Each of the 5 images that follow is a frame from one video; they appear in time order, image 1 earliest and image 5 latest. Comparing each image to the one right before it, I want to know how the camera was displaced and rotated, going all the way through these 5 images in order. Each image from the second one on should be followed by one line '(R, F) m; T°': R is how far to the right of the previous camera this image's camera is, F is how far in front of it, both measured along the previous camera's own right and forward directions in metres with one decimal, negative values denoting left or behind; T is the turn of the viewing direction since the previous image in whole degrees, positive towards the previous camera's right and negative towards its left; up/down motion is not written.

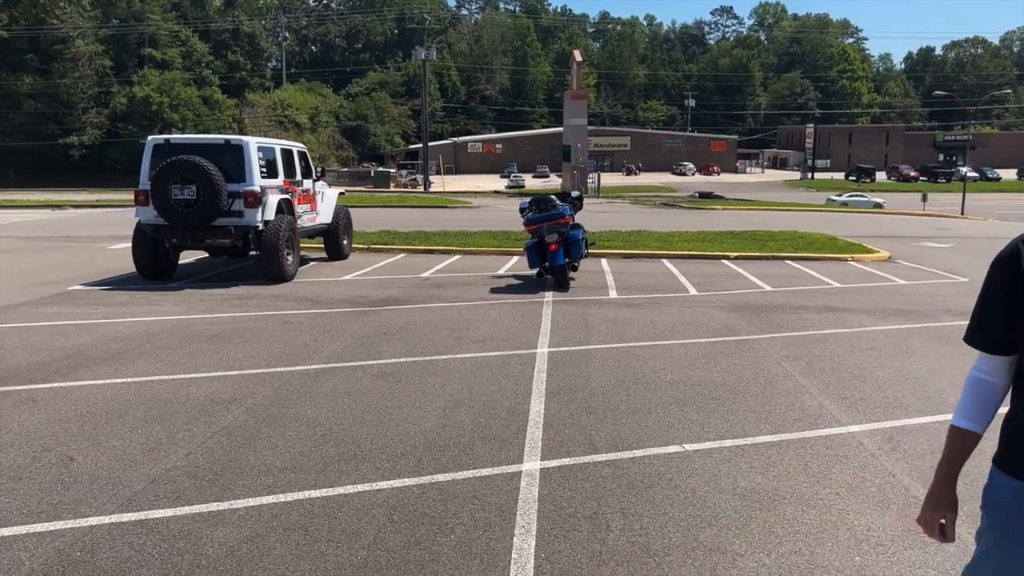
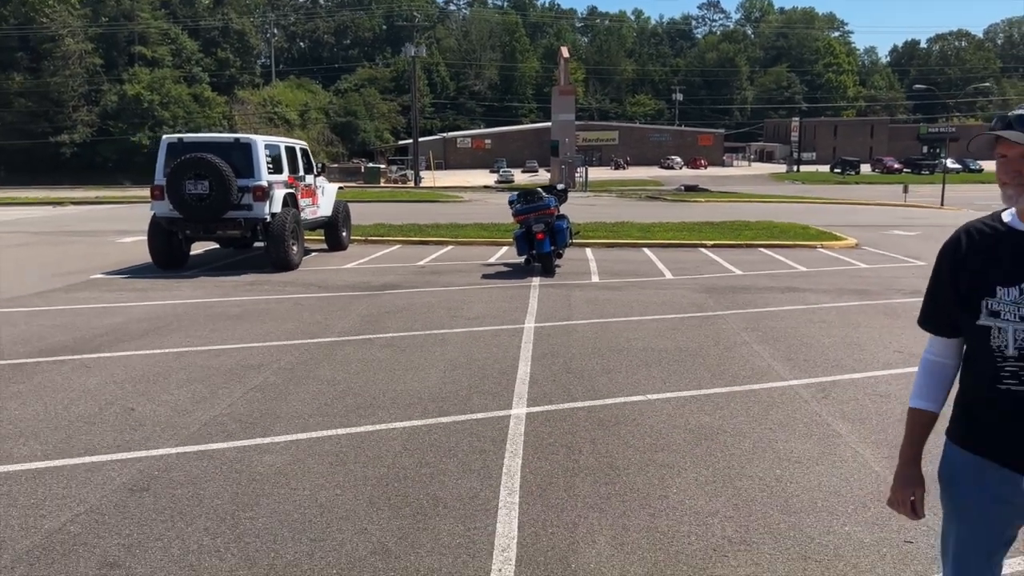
(0.0, -1.0) m; +1°
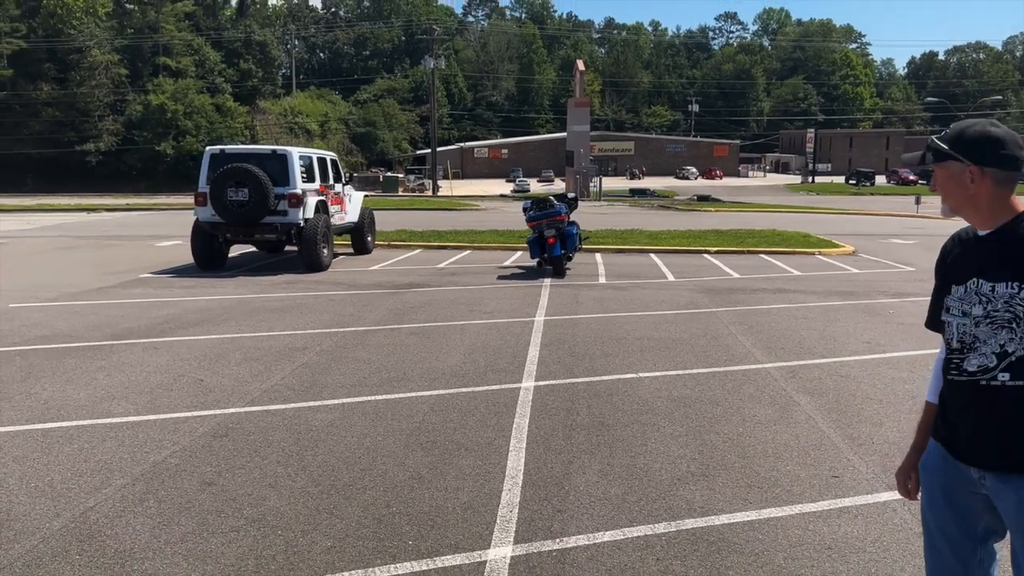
(0.0, -1.1) m; -1°
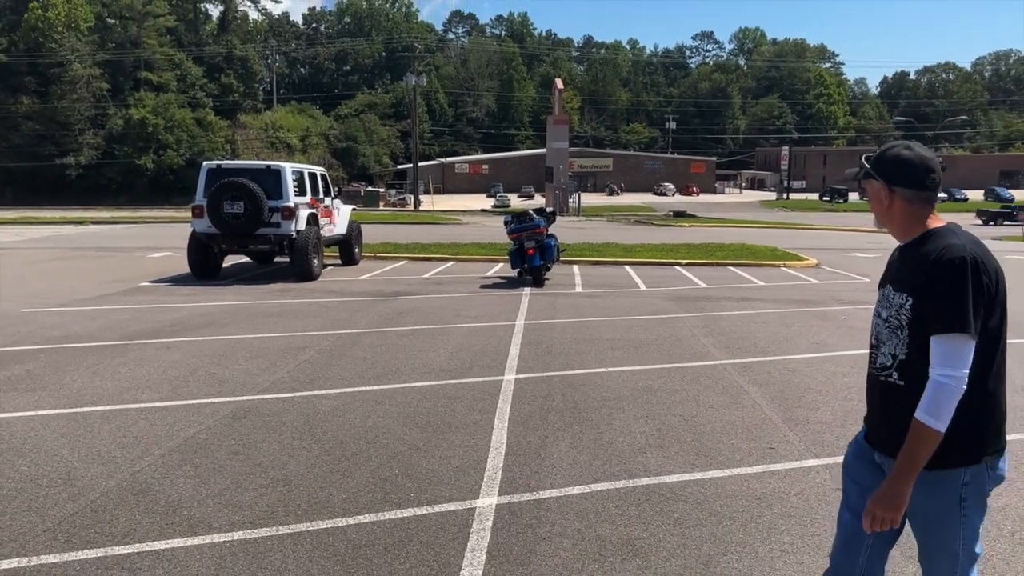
(0.0, -0.9) m; +1°
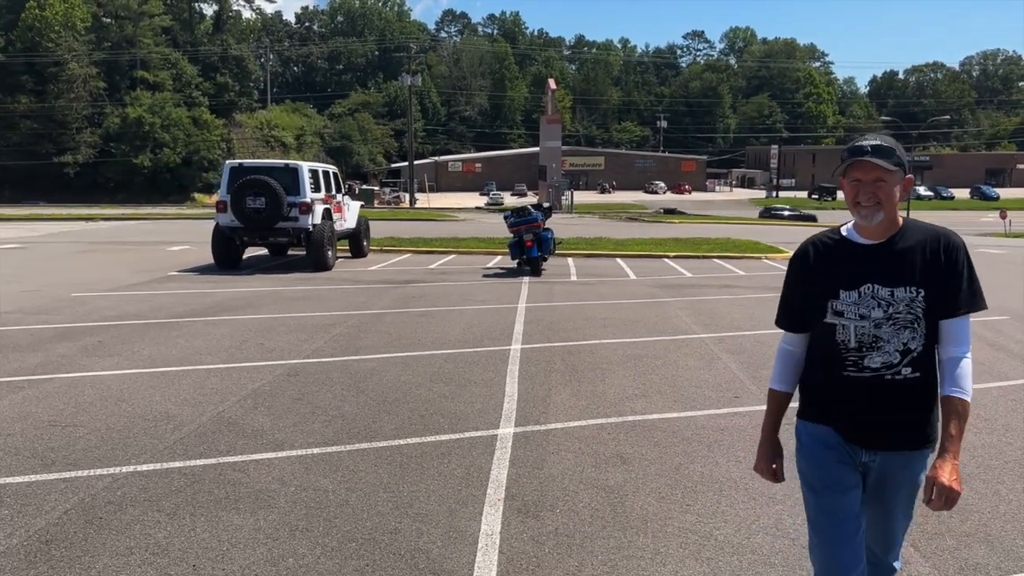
(-0.2, -1.3) m; +1°
